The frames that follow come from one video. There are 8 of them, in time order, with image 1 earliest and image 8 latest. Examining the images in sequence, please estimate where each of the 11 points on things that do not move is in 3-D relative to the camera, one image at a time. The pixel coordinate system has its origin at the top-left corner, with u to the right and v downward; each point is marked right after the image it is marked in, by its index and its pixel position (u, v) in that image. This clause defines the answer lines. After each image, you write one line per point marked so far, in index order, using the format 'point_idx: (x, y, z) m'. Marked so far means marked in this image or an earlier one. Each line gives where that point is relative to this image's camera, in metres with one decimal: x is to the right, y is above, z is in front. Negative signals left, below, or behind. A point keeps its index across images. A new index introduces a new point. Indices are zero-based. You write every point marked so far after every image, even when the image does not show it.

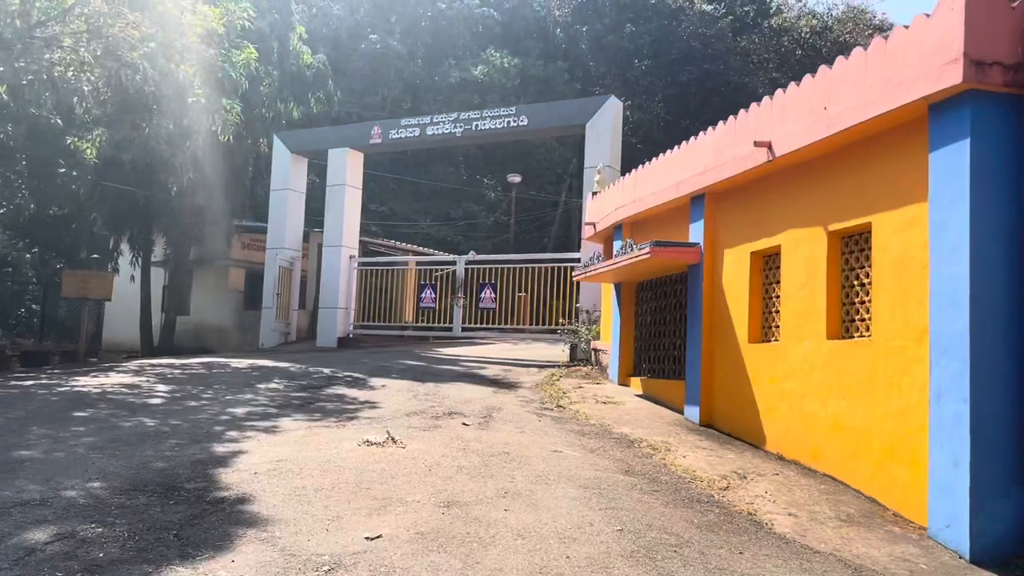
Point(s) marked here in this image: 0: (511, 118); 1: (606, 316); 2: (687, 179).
0: (0.0, +2.9, +13.9) m
1: (+1.3, -0.4, +10.9) m
2: (+1.7, +1.1, +8.2) m
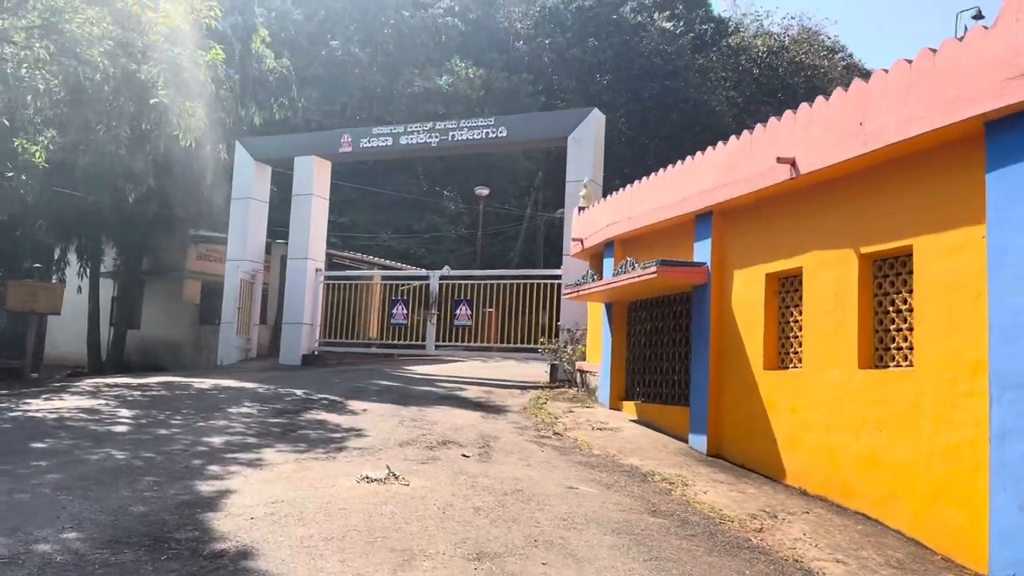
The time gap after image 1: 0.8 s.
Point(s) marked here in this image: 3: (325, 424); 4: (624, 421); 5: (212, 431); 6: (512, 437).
0: (-0.4, +2.6, +13.5) m
1: (+1.1, -0.6, +10.5) m
2: (+1.7, +0.9, +7.8) m
3: (-1.8, -1.3, +8.0) m
4: (+1.2, -1.5, +9.0) m
5: (-2.6, -1.3, +7.3) m
6: (0.0, -1.4, +7.6) m
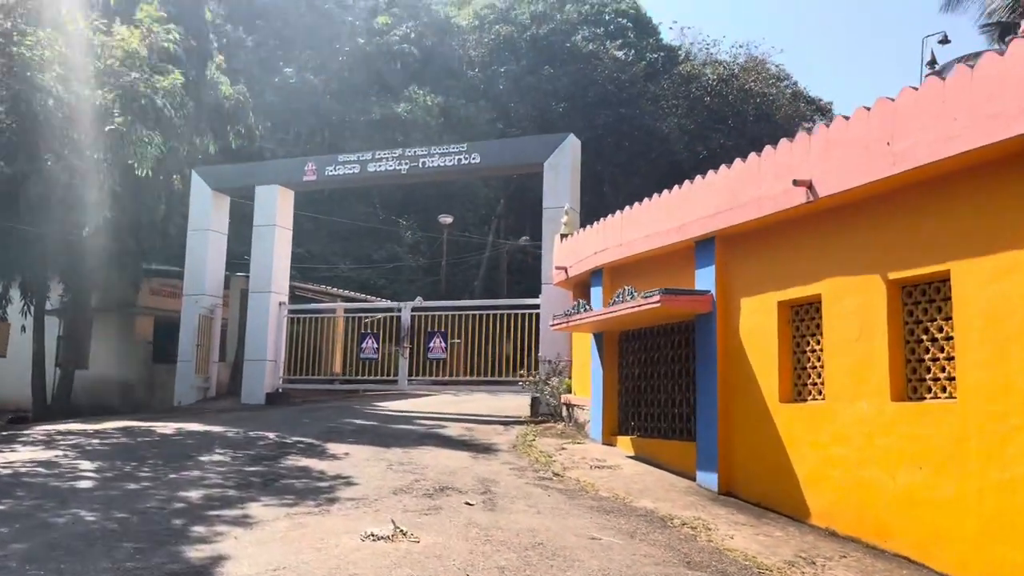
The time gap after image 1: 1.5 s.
0: (-0.8, +2.1, +13.1) m
1: (+0.9, -1.0, +10.2) m
2: (+1.7, +0.6, +7.5) m
3: (-1.9, -1.7, +7.4) m
4: (+1.2, -1.8, +8.6) m
5: (-2.6, -1.6, +6.6) m
6: (0.0, -1.7, +7.2) m
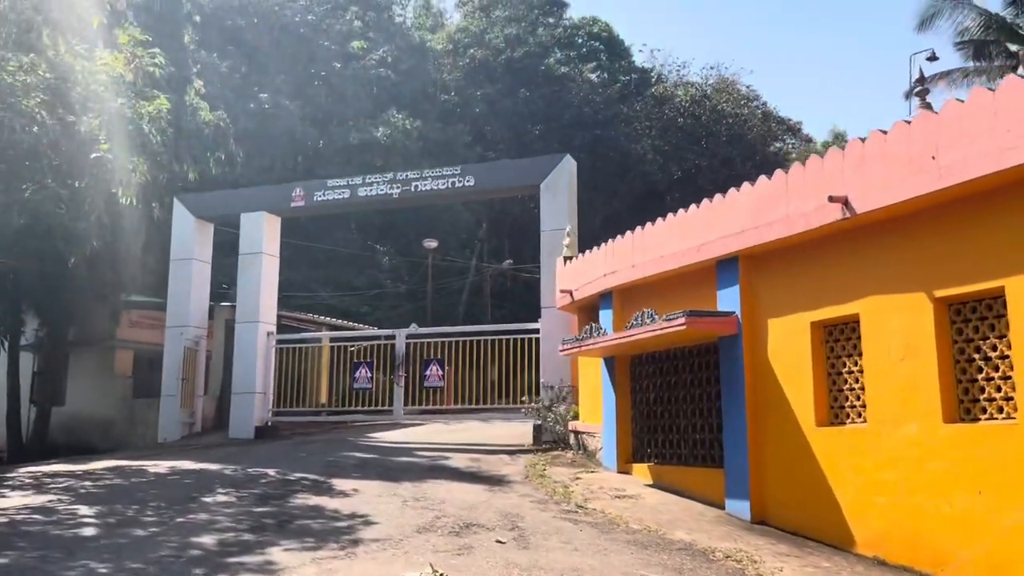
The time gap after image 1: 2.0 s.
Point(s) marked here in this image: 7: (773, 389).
0: (-0.9, +1.7, +12.9) m
1: (+1.0, -1.3, +9.9) m
2: (+1.8, +0.4, +7.4) m
3: (-1.7, -1.9, +7.1) m
4: (+1.3, -2.0, +8.3) m
5: (-2.4, -1.8, +6.2) m
6: (+0.2, -1.9, +6.9) m
7: (+2.2, -0.8, +6.8) m
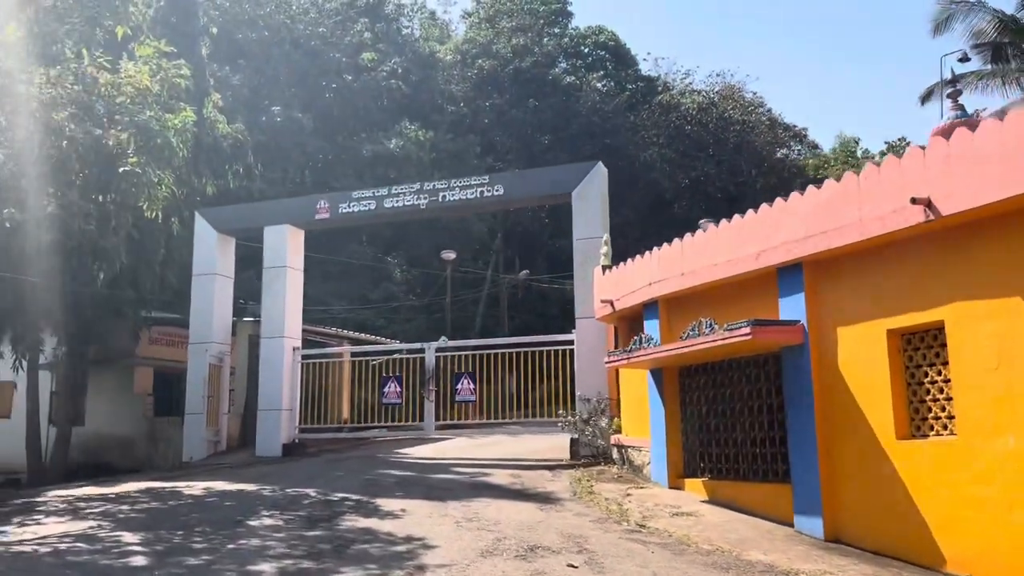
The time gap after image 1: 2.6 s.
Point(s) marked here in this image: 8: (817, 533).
0: (-0.4, +1.5, +12.6) m
1: (+1.5, -1.4, +9.6) m
2: (+2.3, +0.4, +7.1) m
3: (-1.1, -2.0, +6.8) m
4: (+1.8, -2.1, +8.0) m
5: (-1.9, -2.0, +6.0) m
6: (+0.7, -2.0, +6.6) m
7: (+2.7, -0.9, +6.5) m
8: (+2.4, -2.0, +6.6) m
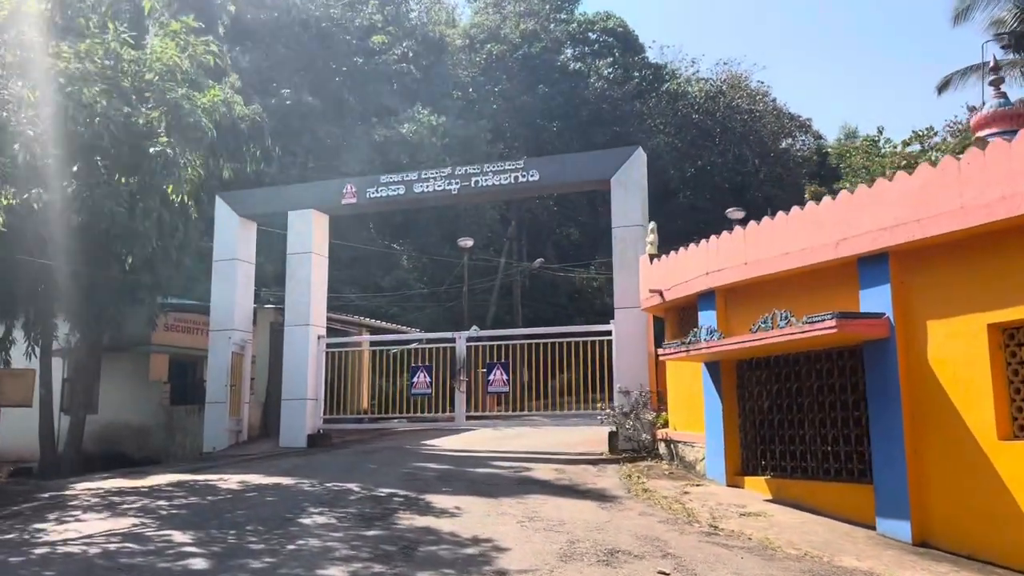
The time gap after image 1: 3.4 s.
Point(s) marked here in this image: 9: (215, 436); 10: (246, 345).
0: (+0.1, +1.7, +12.2) m
1: (+2.0, -1.3, +9.3) m
2: (+2.9, +0.4, +6.8) m
3: (-0.6, -1.9, +6.4) m
4: (+2.4, -2.0, +7.7) m
5: (-1.3, -1.9, +5.6) m
6: (+1.3, -1.9, +6.3) m
7: (+3.2, -0.8, +6.2) m
8: (+3.0, -1.9, +6.3) m
9: (-4.8, -2.4, +13.2) m
10: (-4.5, -0.9, +13.7) m
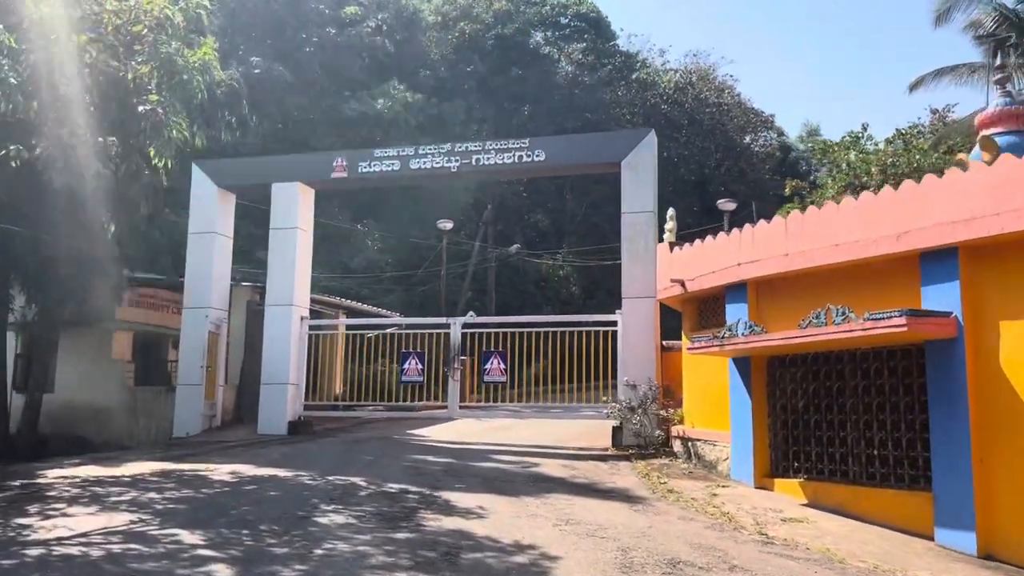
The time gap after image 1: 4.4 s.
0: (+0.2, +1.9, +11.7) m
1: (+2.1, -1.2, +8.9) m
2: (+3.2, +0.5, +6.4) m
3: (-0.3, -1.8, +5.9) m
4: (+2.6, -2.0, +7.3) m
5: (-1.0, -1.7, +5.0) m
6: (+1.6, -1.8, +5.8) m
7: (+3.6, -0.8, +5.9) m
8: (+3.3, -1.9, +5.9) m
9: (-4.9, -2.0, +12.4) m
10: (-4.6, -0.6, +12.9) m
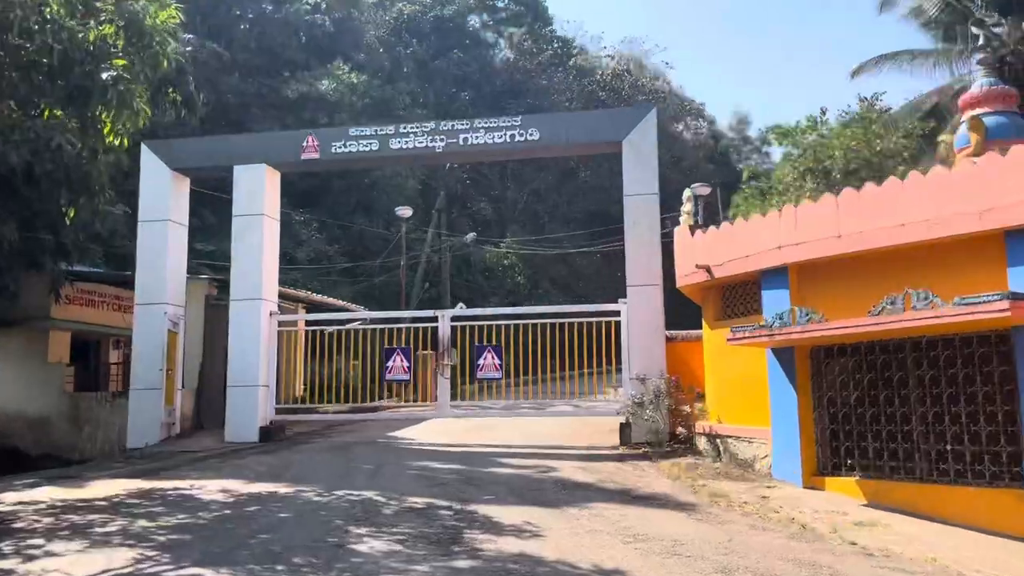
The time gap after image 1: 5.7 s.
0: (+0.1, +2.1, +10.9) m
1: (+2.3, -1.1, +8.3) m
2: (+3.6, +0.6, +5.9) m
3: (+0.2, -1.7, +5.1) m
4: (+2.9, -1.8, +6.8) m
5: (-0.4, -1.7, +4.2) m
6: (+2.1, -1.7, +5.2) m
7: (+4.0, -0.7, +5.5) m
8: (+3.8, -1.8, +5.5) m
9: (-5.0, -1.9, +11.1) m
10: (-4.7, -0.5, +11.6) m
